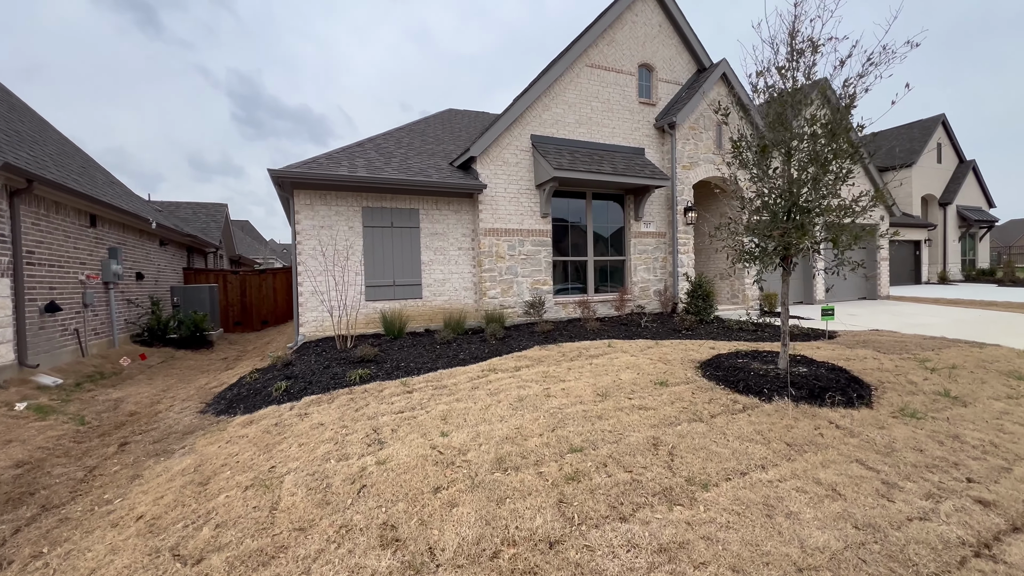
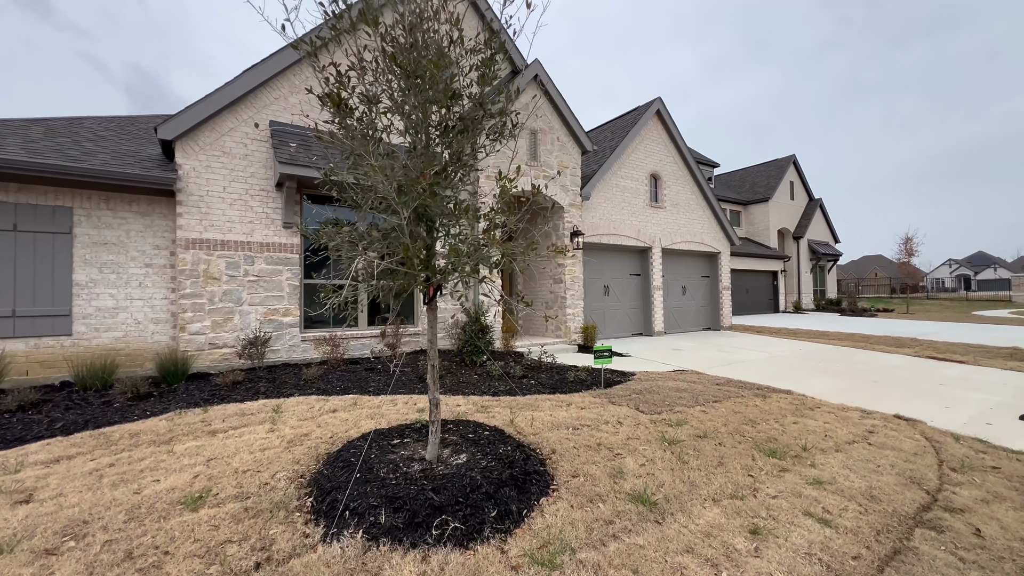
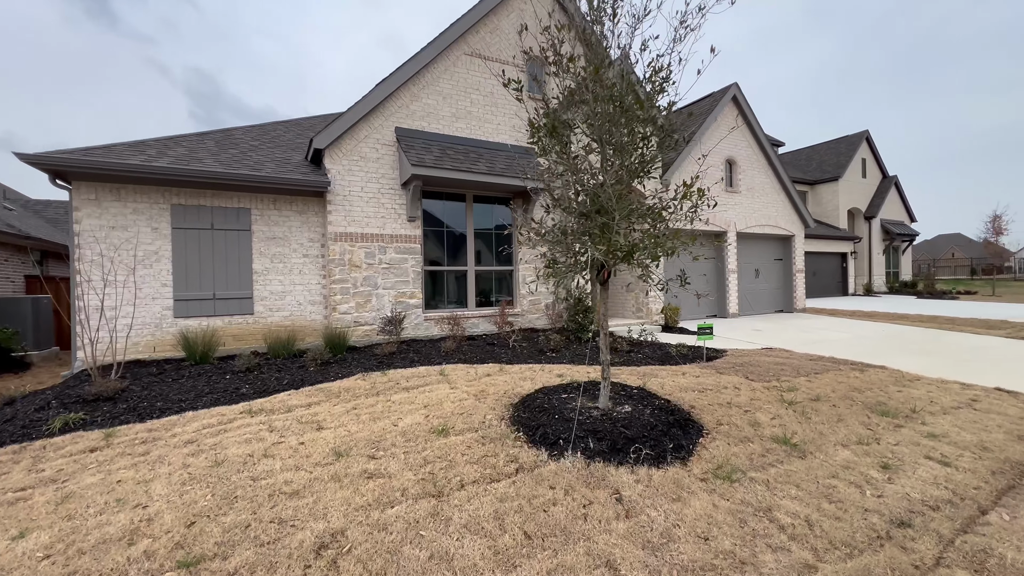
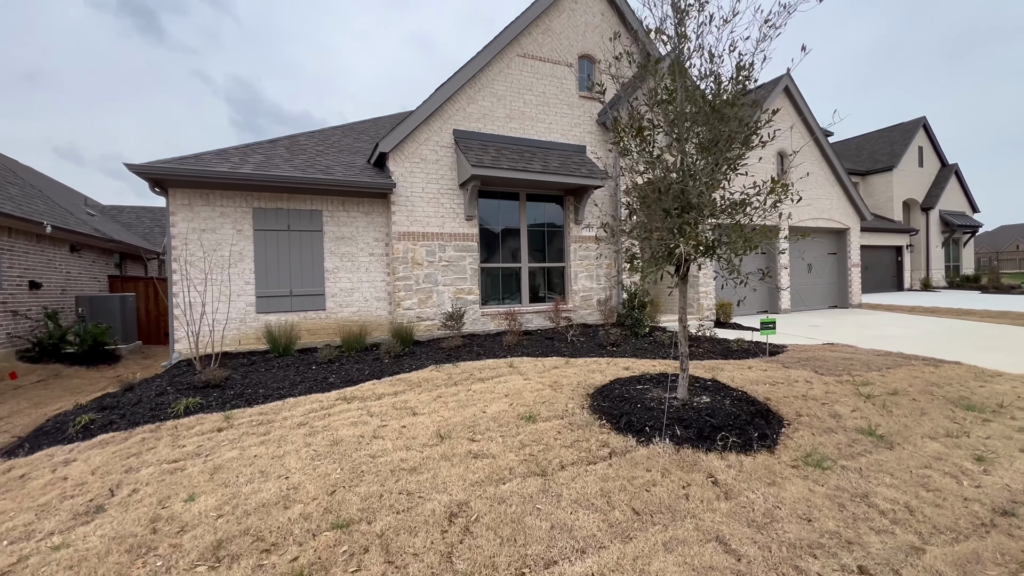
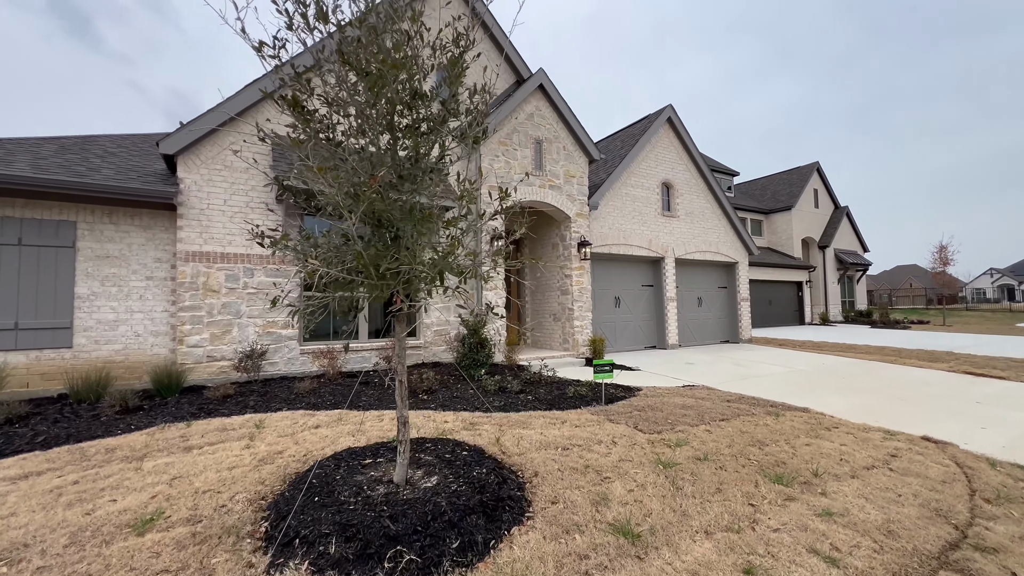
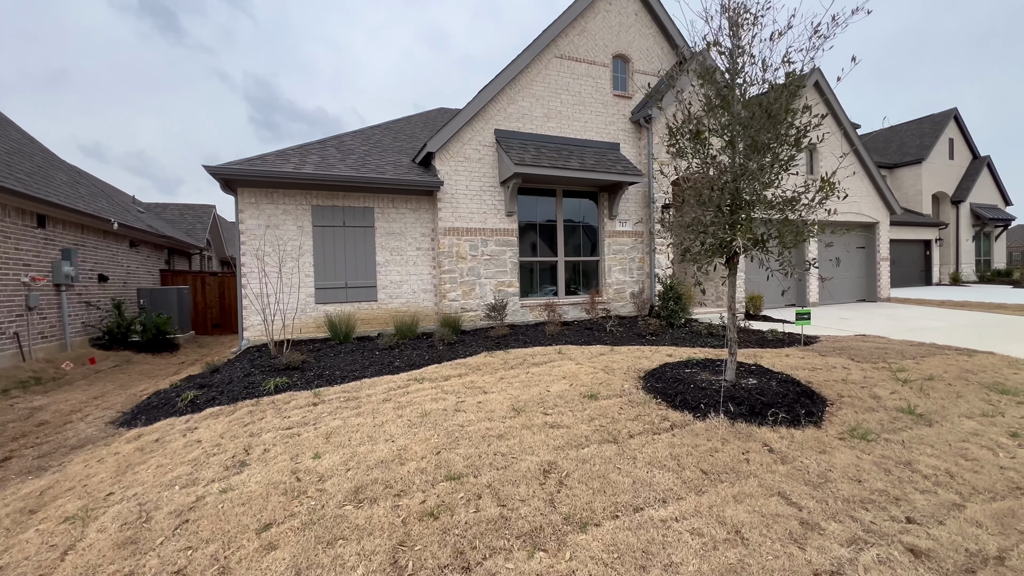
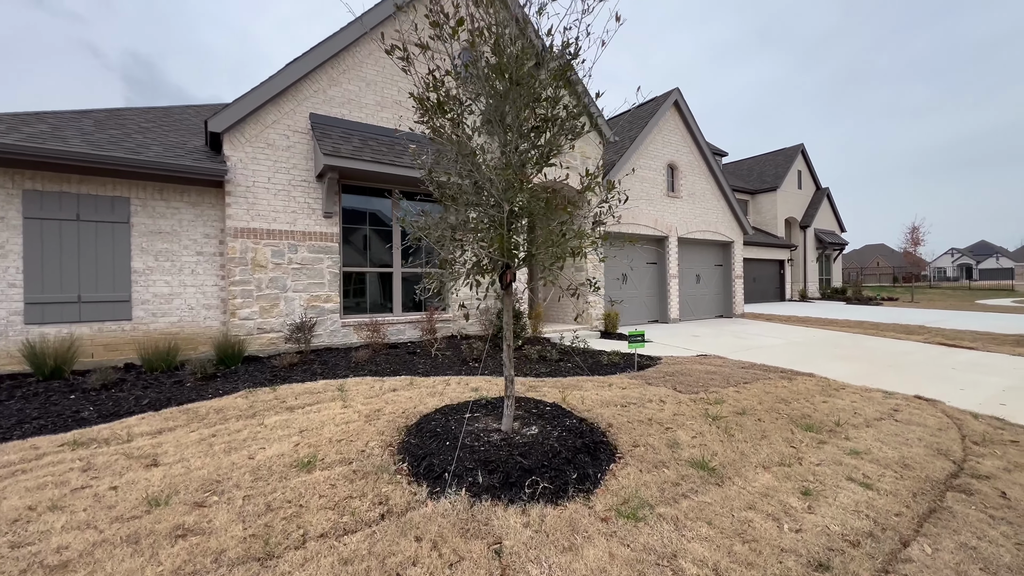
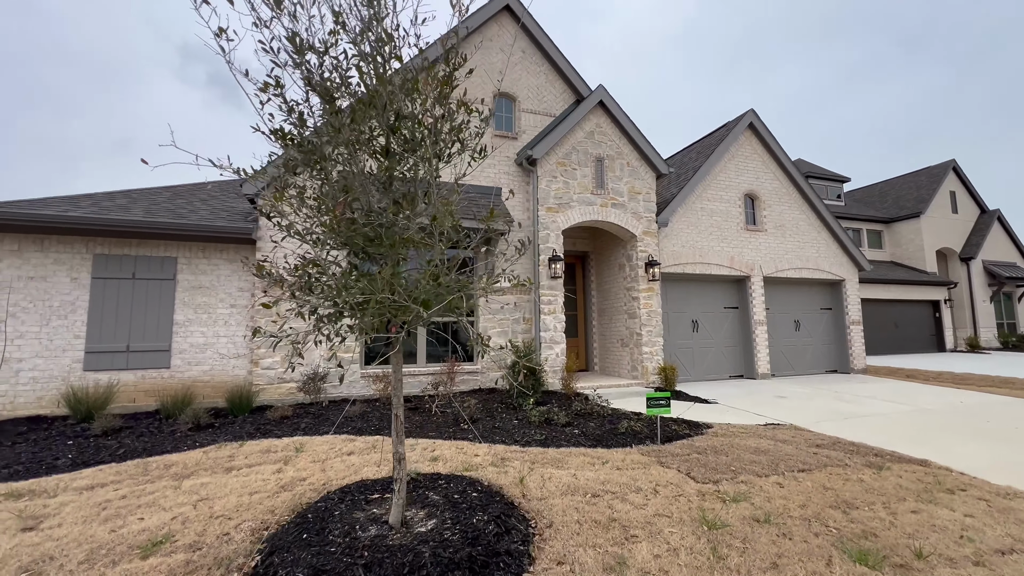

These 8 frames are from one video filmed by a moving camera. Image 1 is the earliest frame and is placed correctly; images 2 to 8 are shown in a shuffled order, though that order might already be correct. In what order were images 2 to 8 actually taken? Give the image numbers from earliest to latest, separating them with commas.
6, 4, 3, 7, 2, 5, 8
